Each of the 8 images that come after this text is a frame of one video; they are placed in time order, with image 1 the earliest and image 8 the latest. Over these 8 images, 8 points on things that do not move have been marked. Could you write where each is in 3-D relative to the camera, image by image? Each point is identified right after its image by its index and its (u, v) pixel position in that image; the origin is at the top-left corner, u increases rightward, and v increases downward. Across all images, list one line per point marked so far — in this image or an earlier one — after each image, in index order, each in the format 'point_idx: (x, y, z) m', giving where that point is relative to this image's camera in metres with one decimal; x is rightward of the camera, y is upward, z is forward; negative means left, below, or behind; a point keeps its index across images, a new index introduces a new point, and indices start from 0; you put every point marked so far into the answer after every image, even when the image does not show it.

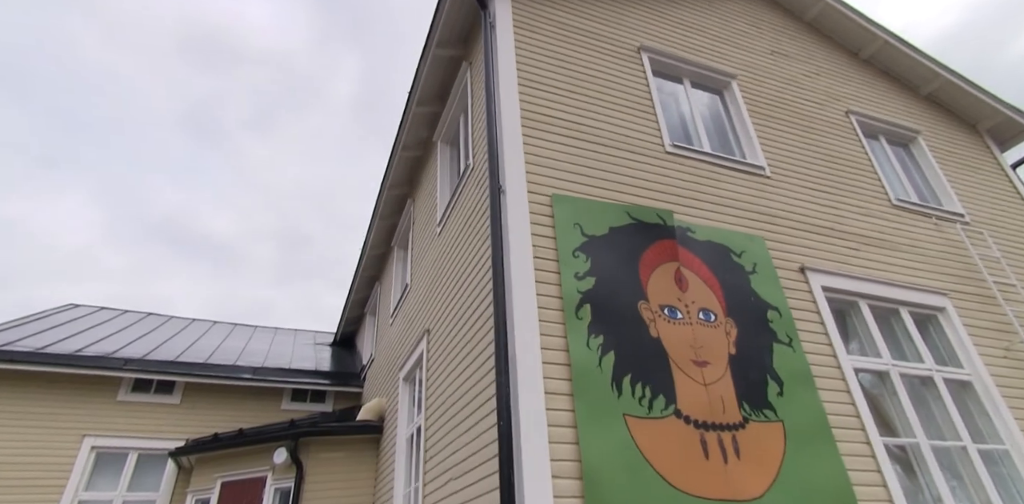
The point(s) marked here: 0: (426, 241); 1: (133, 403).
0: (-1.0, +0.1, +7.0) m
1: (-6.0, -2.4, +9.0) m
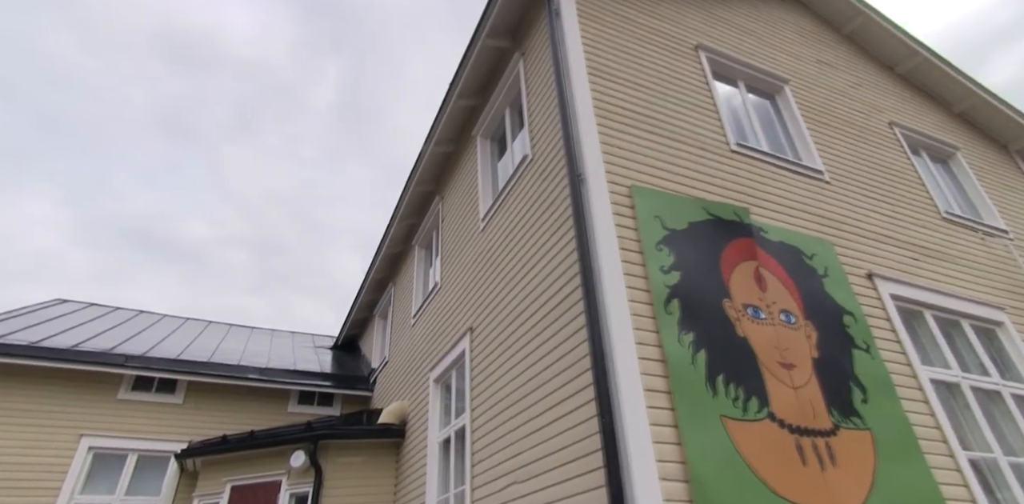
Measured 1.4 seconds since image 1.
0: (-0.6, +0.2, +6.8) m
1: (-5.7, -2.3, +8.6) m
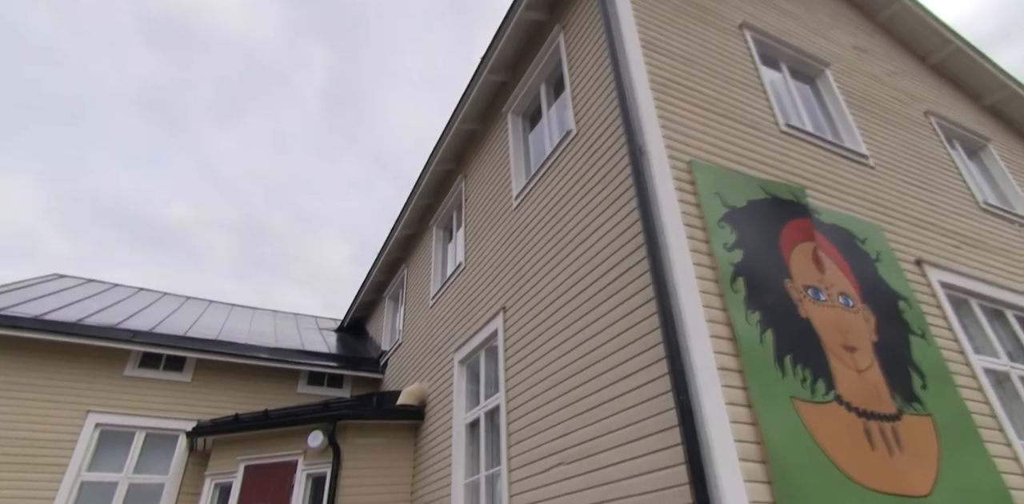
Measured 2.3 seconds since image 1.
0: (-0.2, +0.4, +6.6) m
1: (-5.5, -1.9, +8.4) m
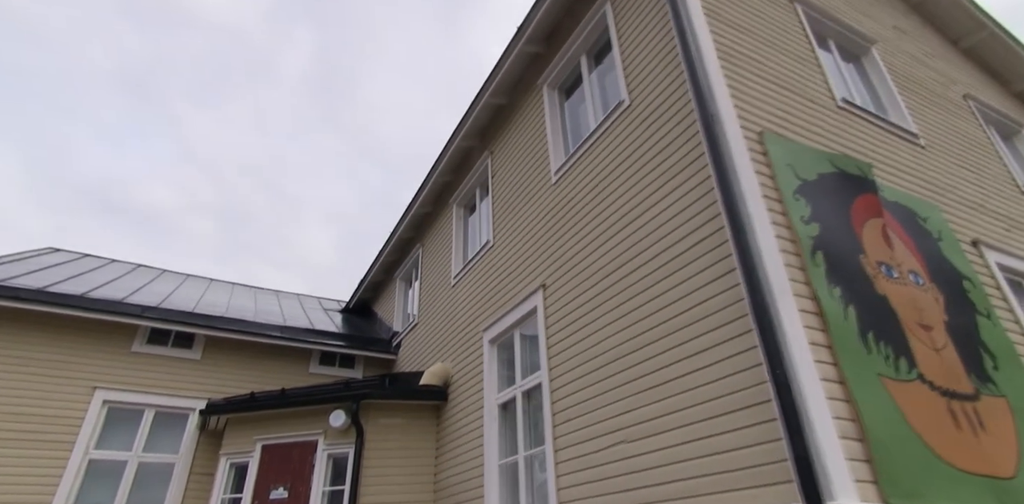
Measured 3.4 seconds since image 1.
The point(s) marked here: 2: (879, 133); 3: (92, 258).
0: (+0.1, +0.7, +6.4) m
1: (-5.2, -1.5, +8.1) m
2: (+3.2, +1.0, +5.0) m
3: (-9.3, -0.1, +12.6) m
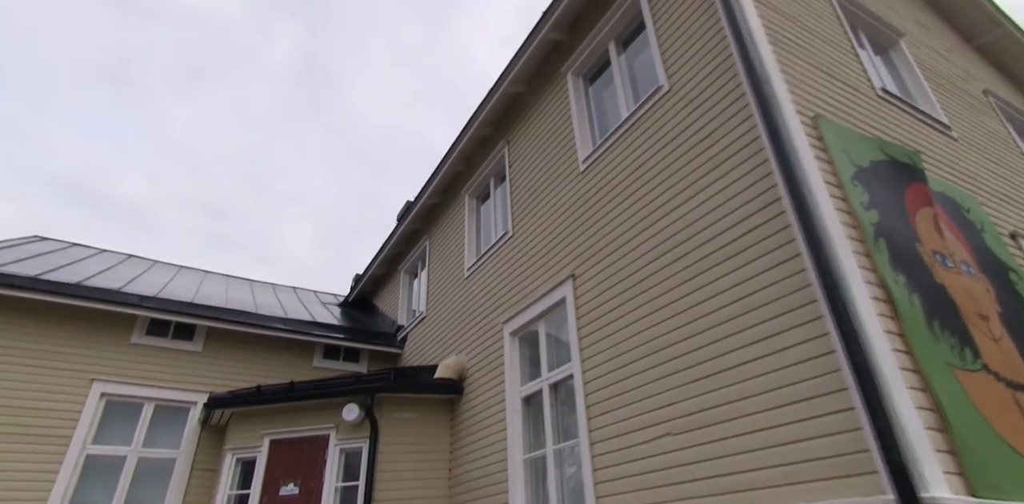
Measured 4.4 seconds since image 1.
0: (+0.4, +0.8, +6.3) m
1: (-5.0, -1.3, +7.8) m
2: (+3.5, +1.1, +4.9) m
3: (-9.2, +0.1, +12.2) m
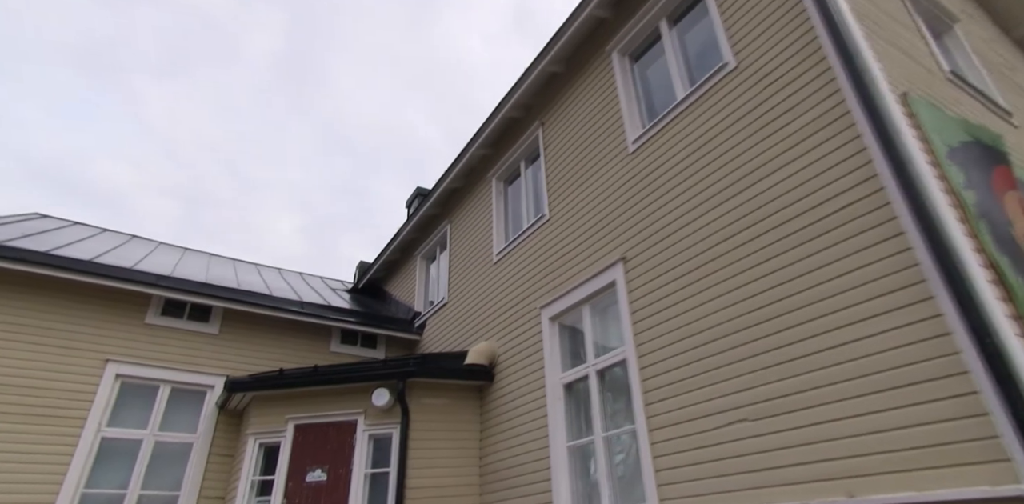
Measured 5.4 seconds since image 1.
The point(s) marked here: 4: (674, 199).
0: (+0.8, +1.0, +6.1) m
1: (-4.6, -1.0, +7.5) m
2: (+4.0, +1.2, +4.8) m
3: (-8.9, +0.5, +11.8) m
4: (+1.4, +0.4, +4.8) m
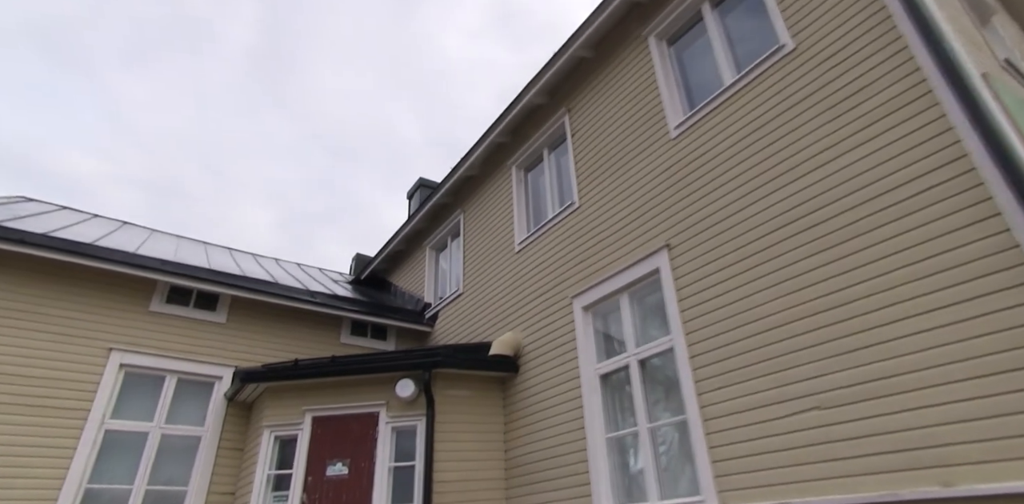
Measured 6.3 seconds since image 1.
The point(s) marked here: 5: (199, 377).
0: (+1.2, +1.1, +5.9) m
1: (-4.3, -0.8, +7.2) m
2: (+4.4, +1.3, +4.8) m
3: (-8.7, +0.8, +11.3) m
4: (+1.7, +0.6, +4.6) m
5: (-3.9, -1.6, +7.1) m
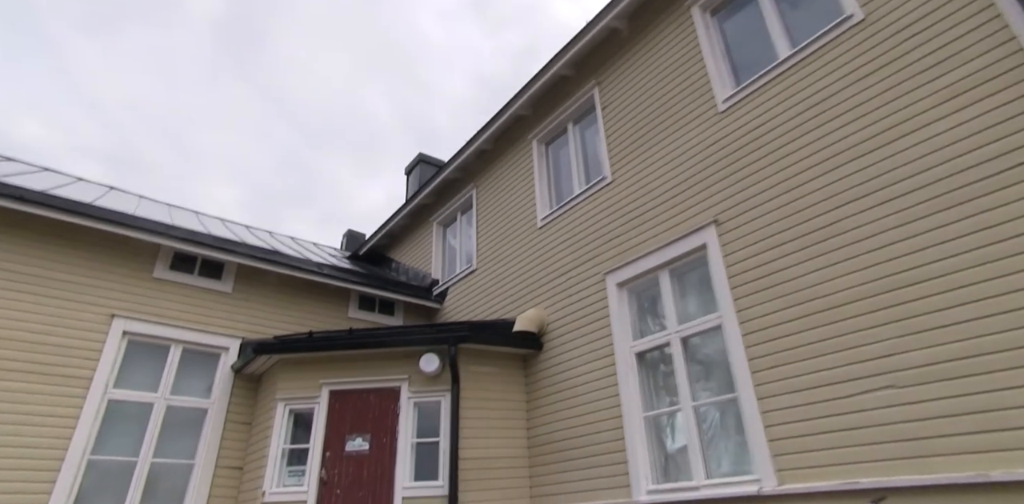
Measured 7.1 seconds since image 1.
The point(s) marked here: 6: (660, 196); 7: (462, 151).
0: (+1.5, +1.3, +5.7) m
1: (-4.1, -0.4, +6.8) m
2: (+4.8, +1.4, +4.7) m
3: (-8.6, +1.5, +10.8) m
4: (+2.1, +0.7, +4.5) m
5: (-3.7, -1.1, +6.8) m
6: (+1.4, +0.6, +5.5) m
7: (-0.7, +1.6, +8.7) m
